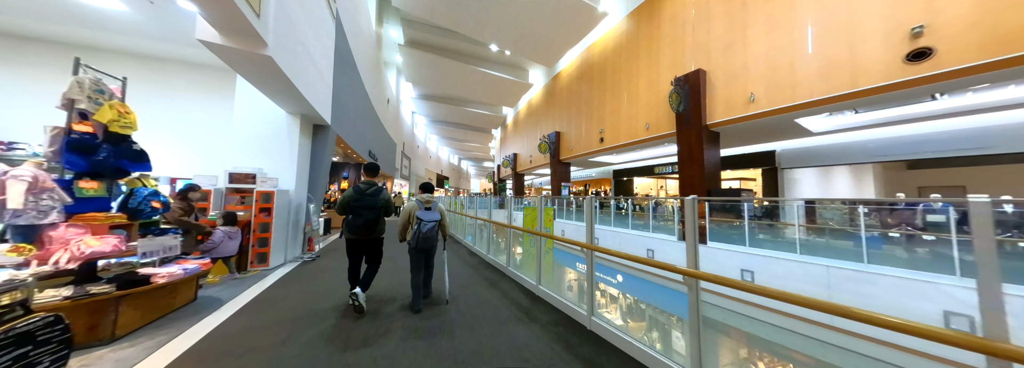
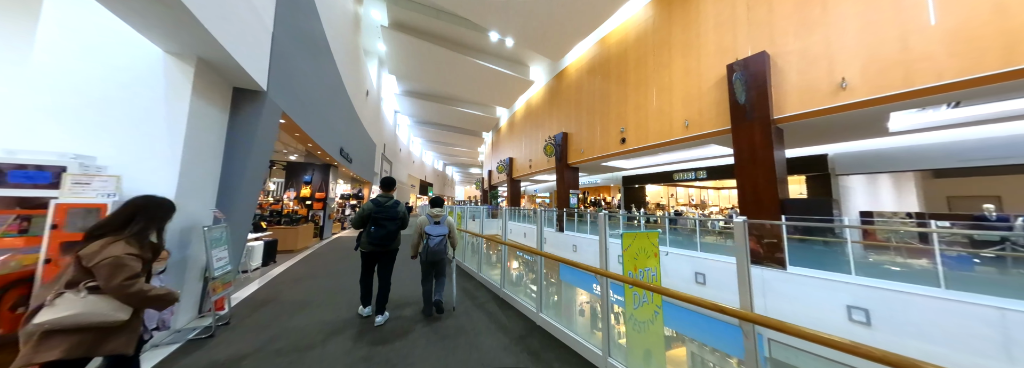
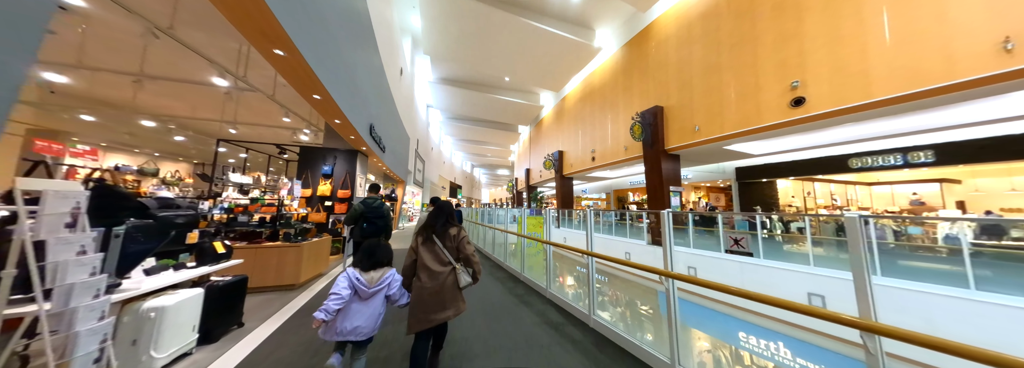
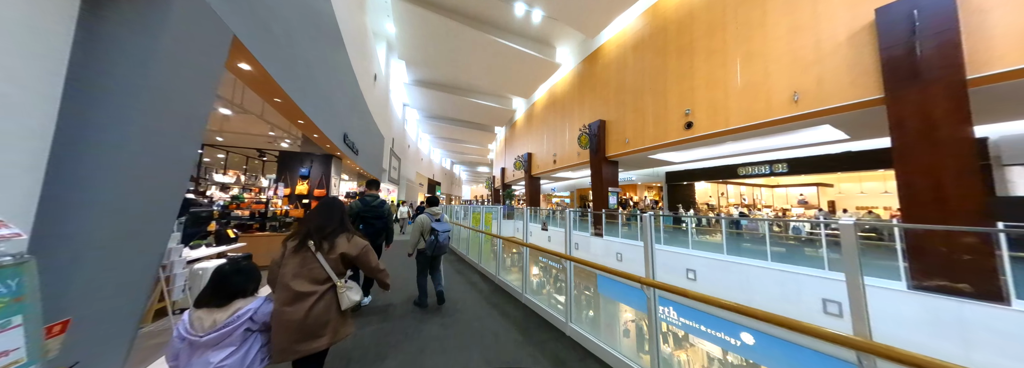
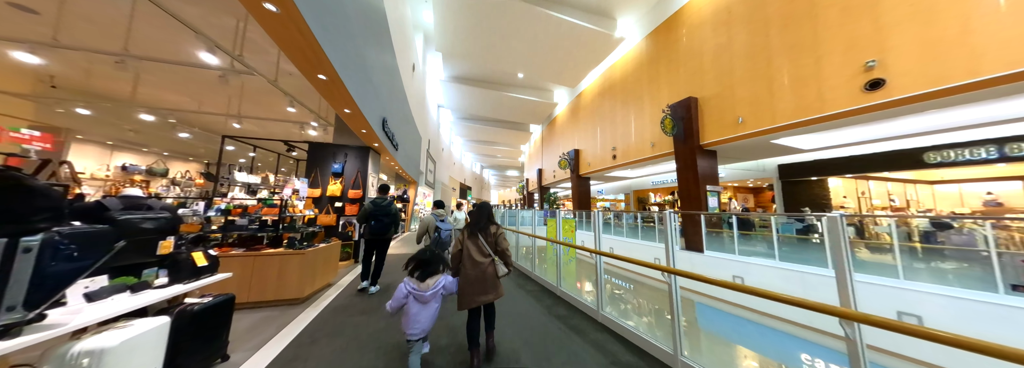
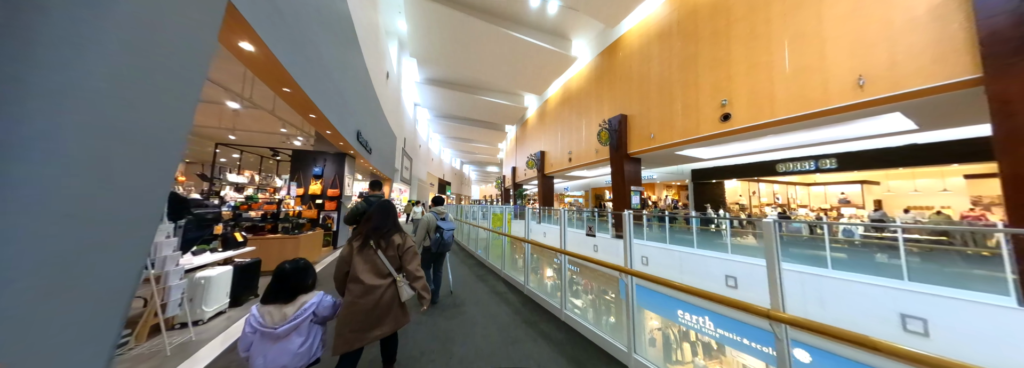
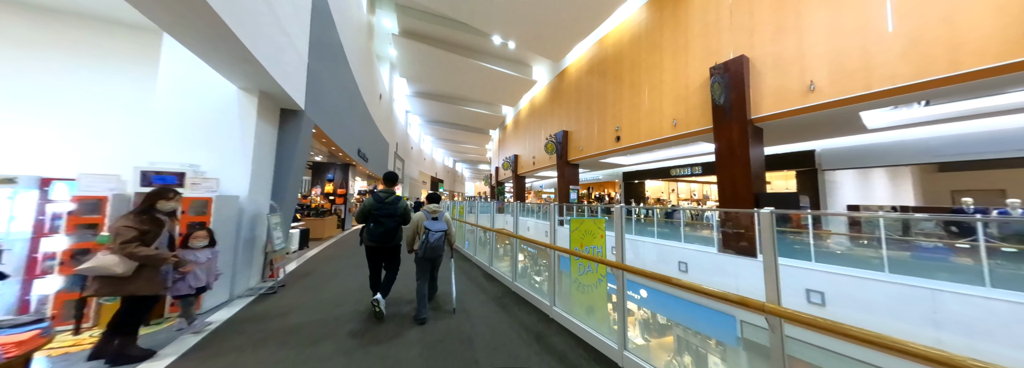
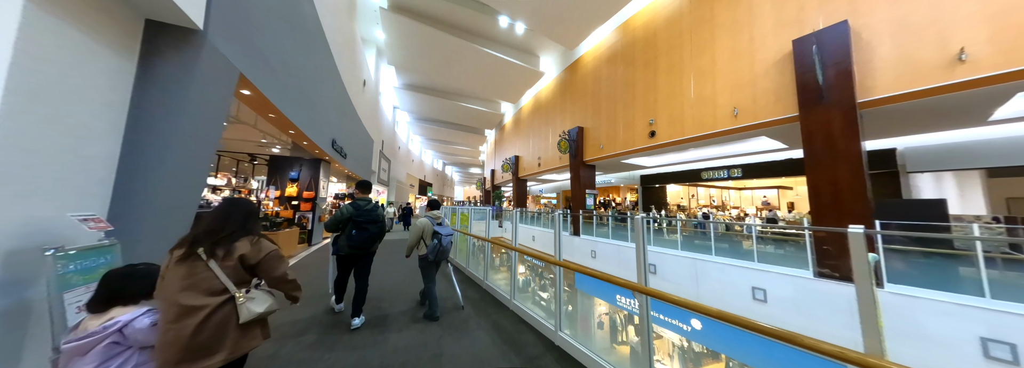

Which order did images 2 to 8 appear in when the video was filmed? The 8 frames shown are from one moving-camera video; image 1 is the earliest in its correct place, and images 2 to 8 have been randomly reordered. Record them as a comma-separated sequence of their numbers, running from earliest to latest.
7, 2, 8, 4, 6, 3, 5
